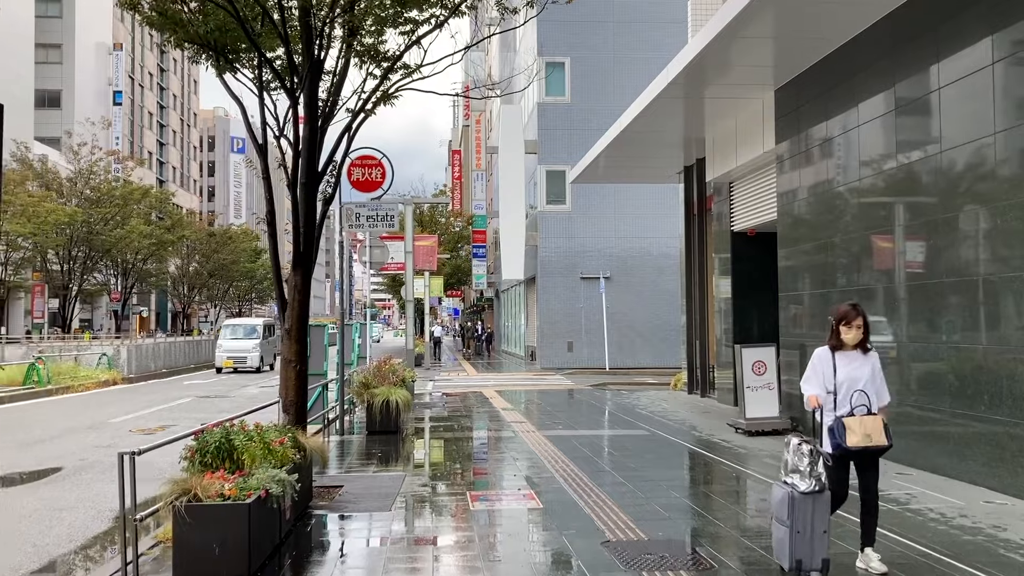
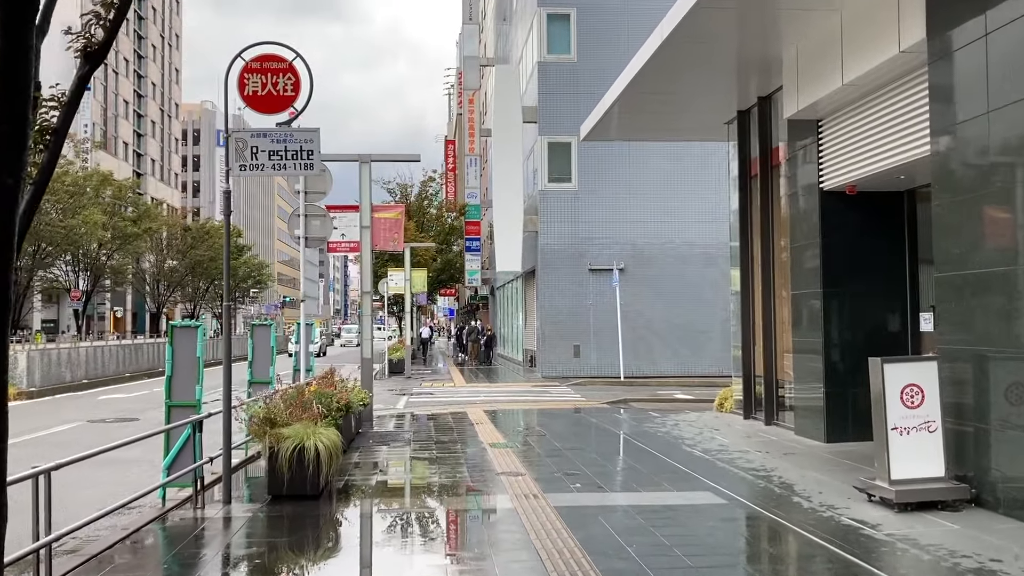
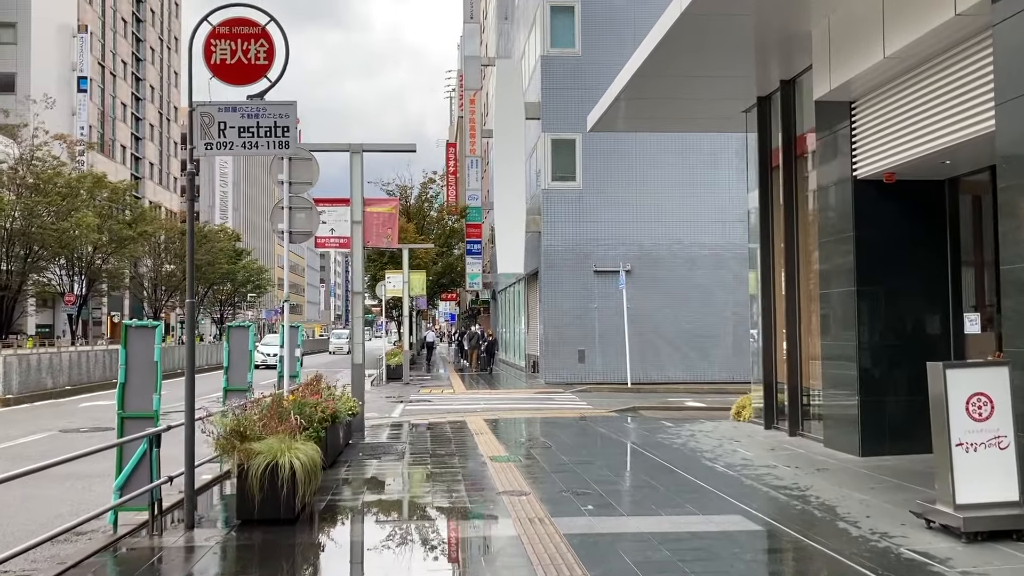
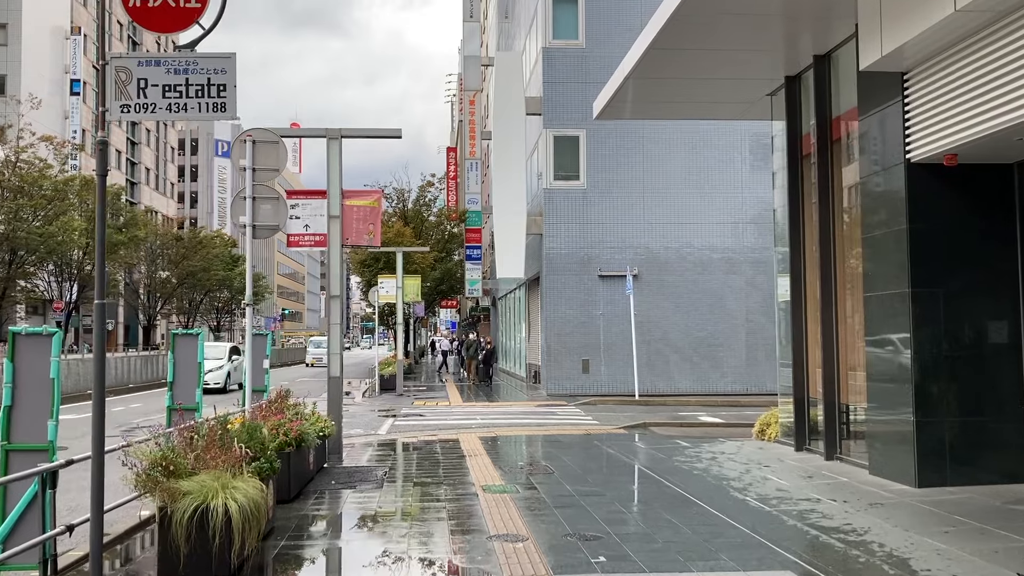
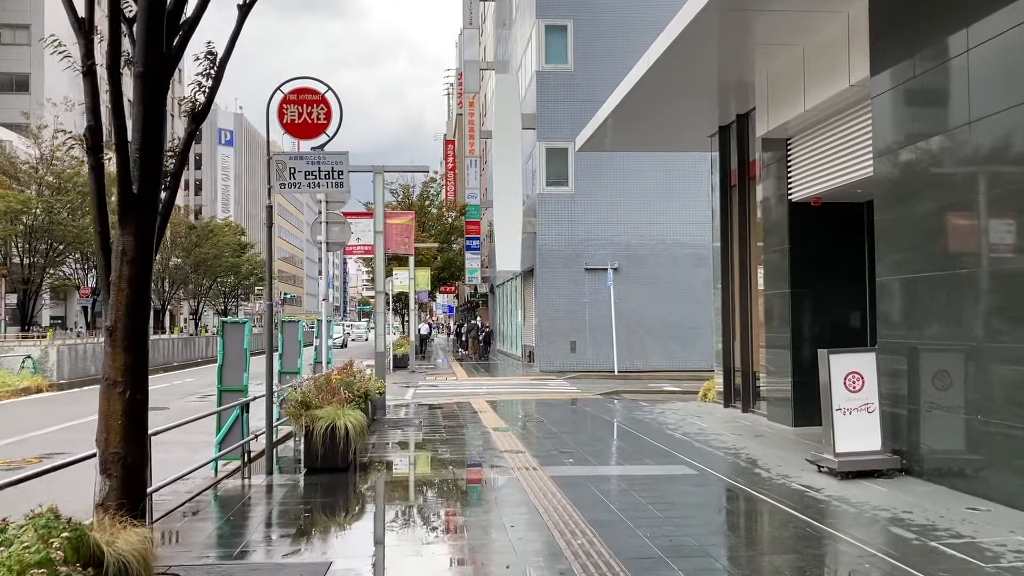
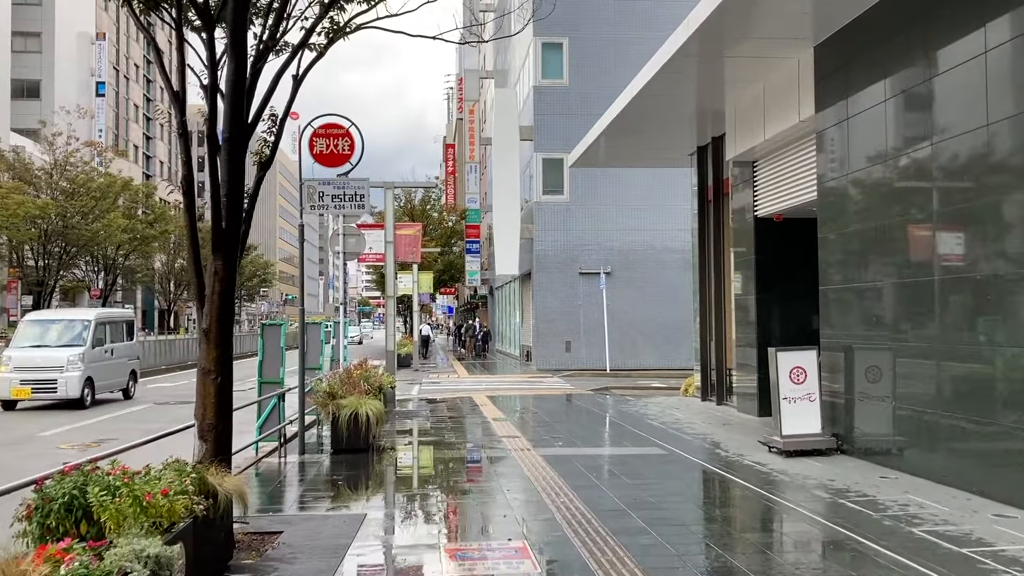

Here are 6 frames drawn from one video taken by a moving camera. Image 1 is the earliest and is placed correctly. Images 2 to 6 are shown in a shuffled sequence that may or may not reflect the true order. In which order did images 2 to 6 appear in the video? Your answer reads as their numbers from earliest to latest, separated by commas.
6, 5, 2, 3, 4
